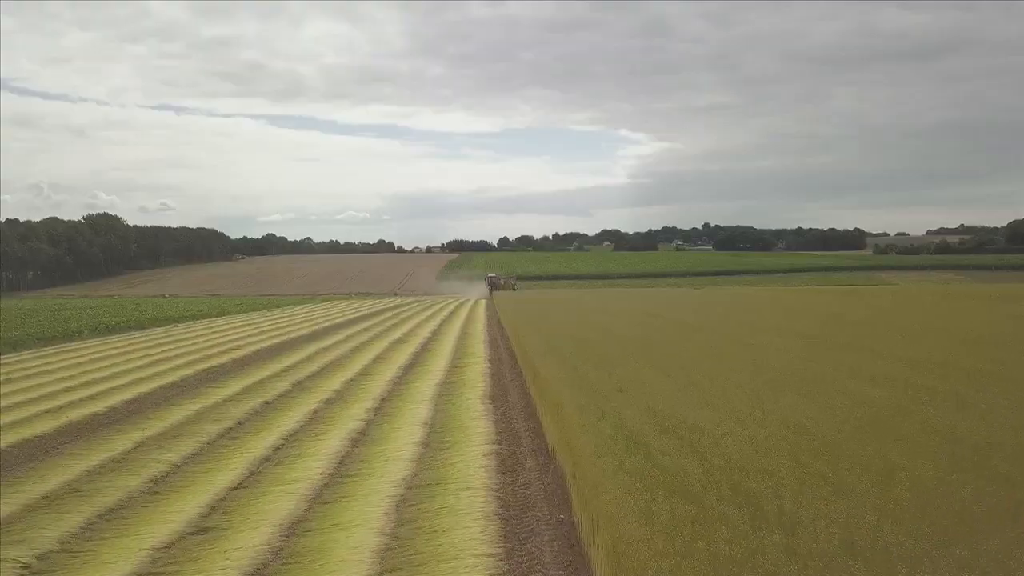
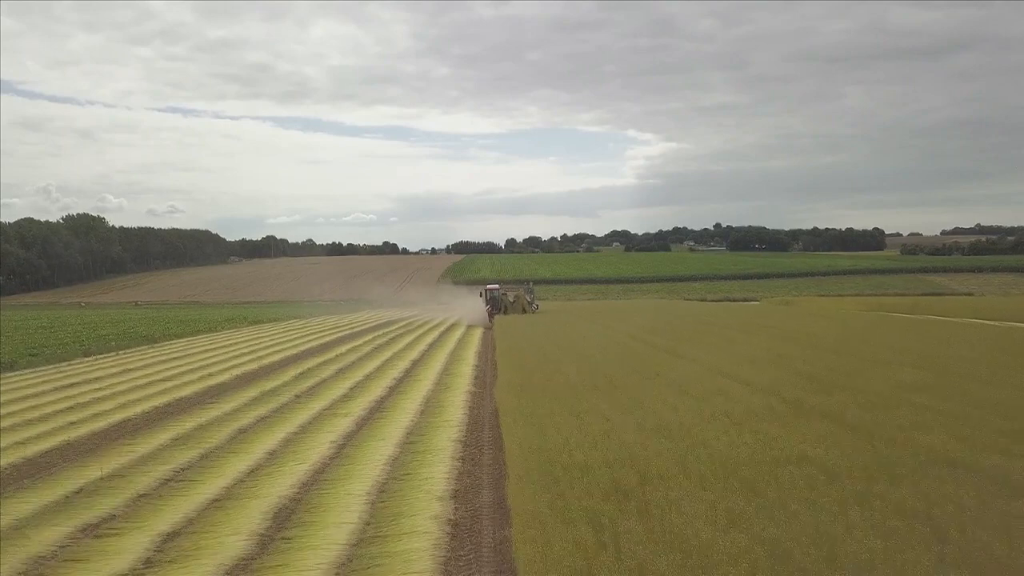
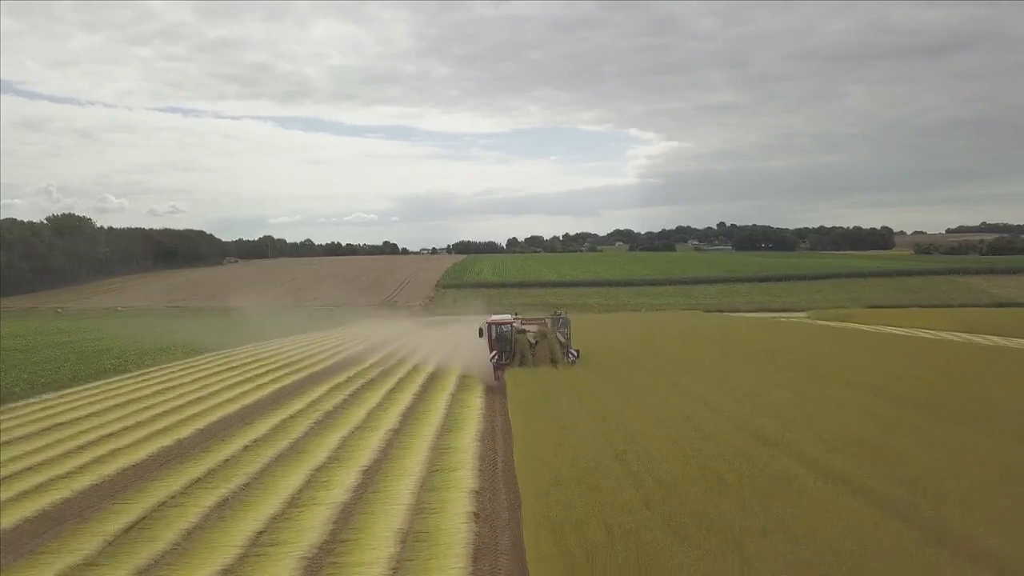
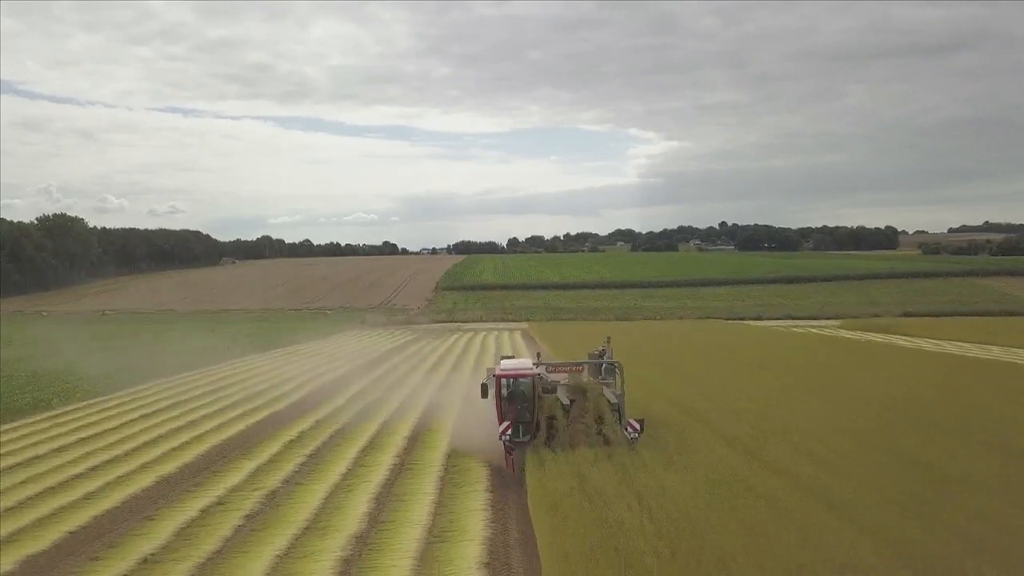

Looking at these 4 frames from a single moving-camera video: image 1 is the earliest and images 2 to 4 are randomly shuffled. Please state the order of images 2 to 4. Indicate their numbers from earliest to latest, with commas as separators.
2, 3, 4
